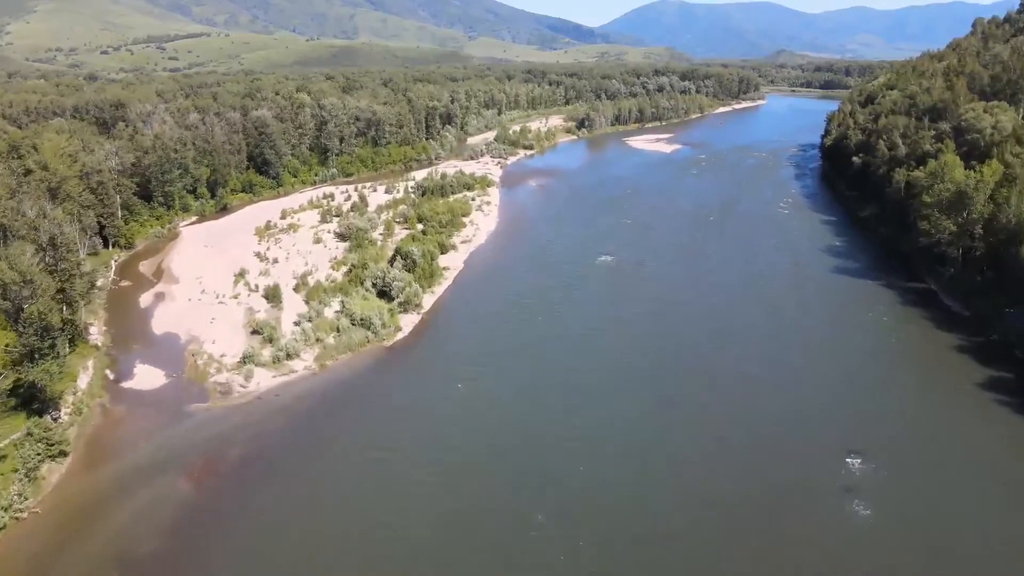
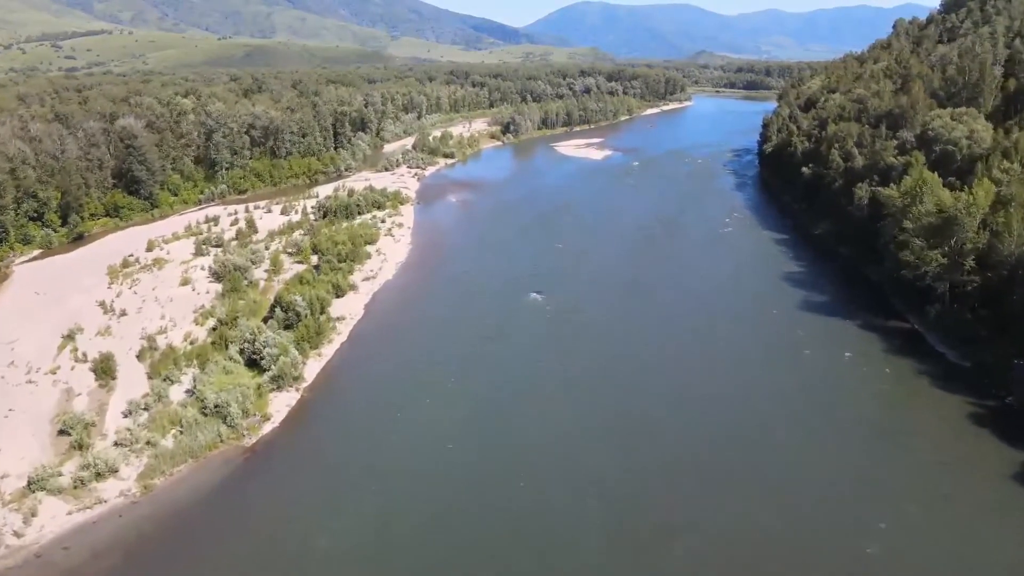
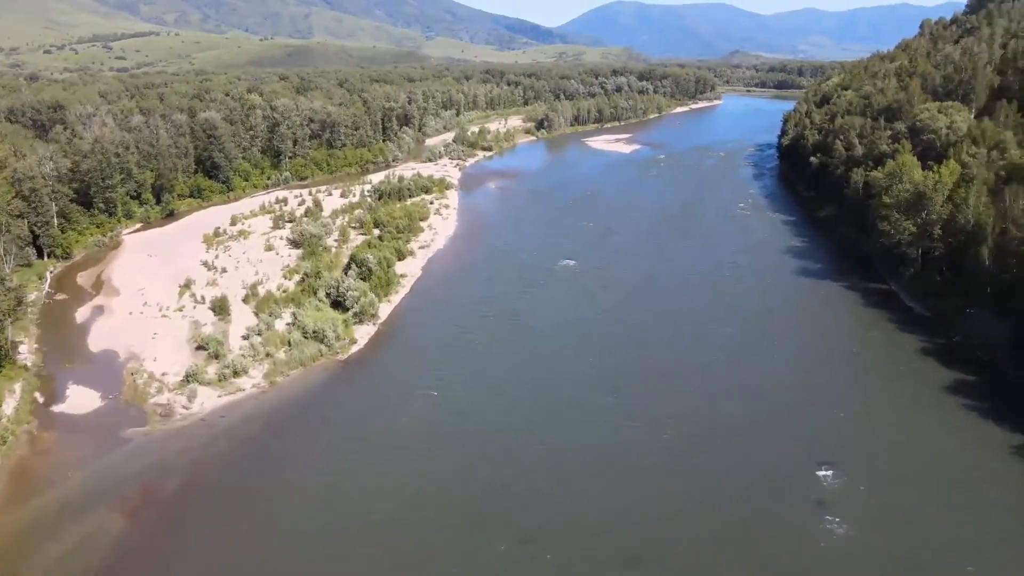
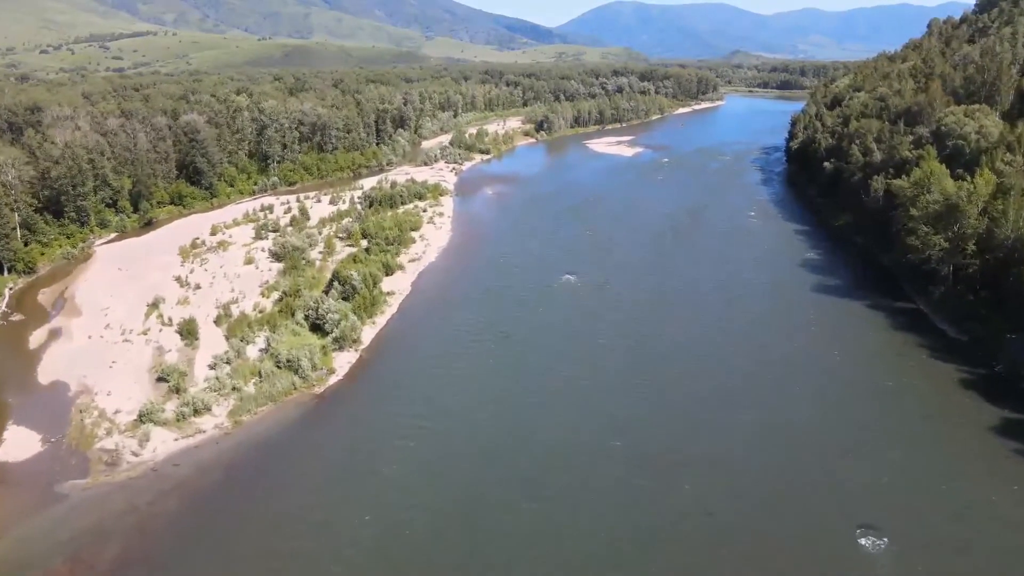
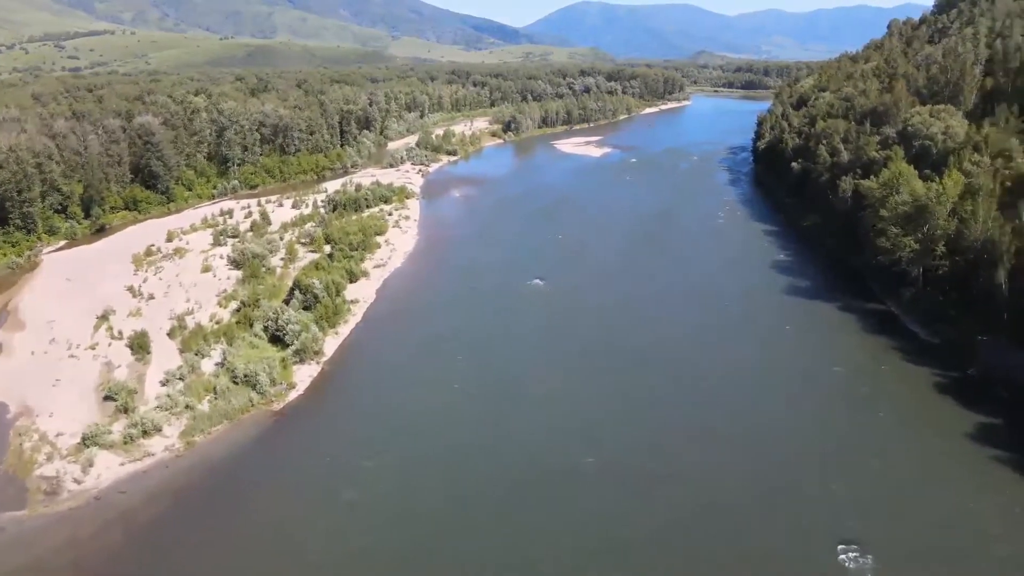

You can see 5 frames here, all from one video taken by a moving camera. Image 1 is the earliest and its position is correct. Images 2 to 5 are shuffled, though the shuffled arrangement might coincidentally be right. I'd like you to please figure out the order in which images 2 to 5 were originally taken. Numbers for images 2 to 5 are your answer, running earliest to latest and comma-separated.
3, 4, 5, 2
